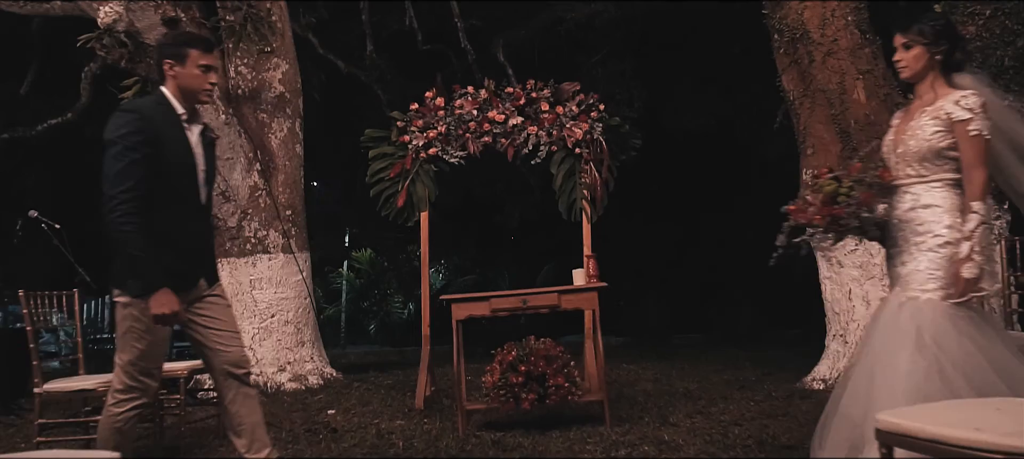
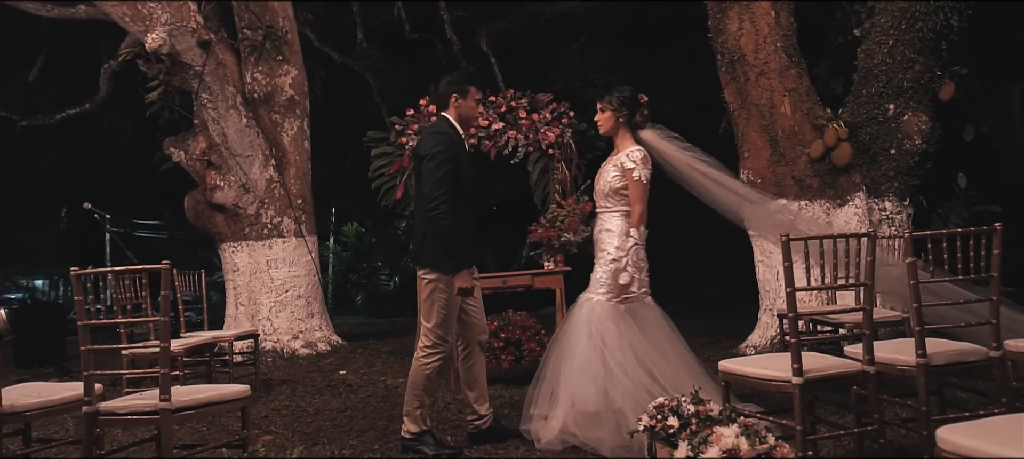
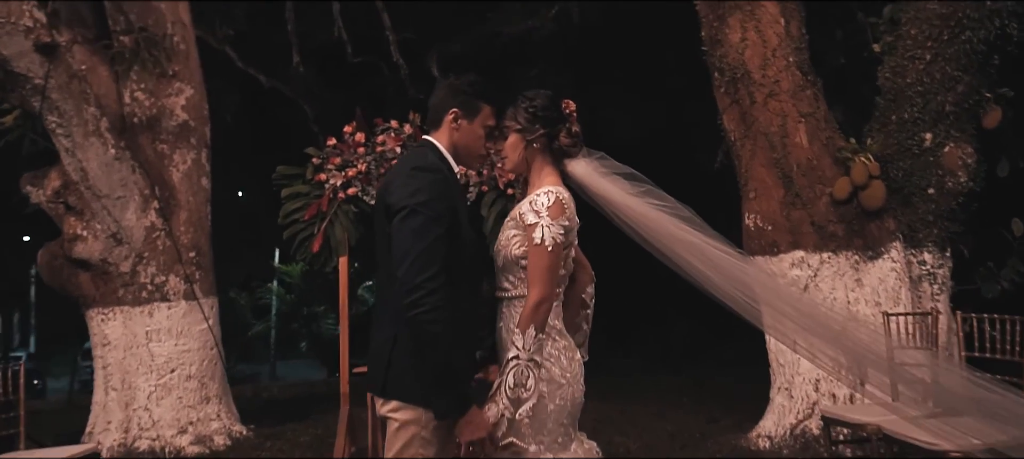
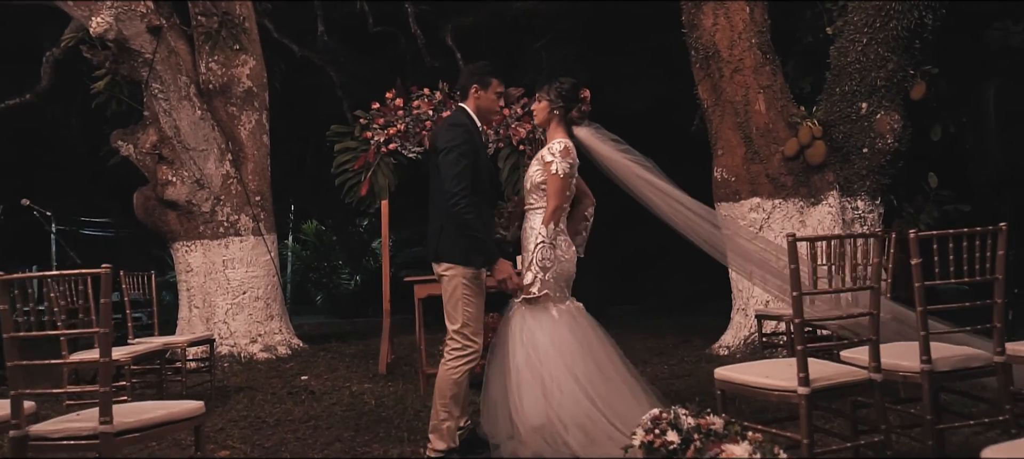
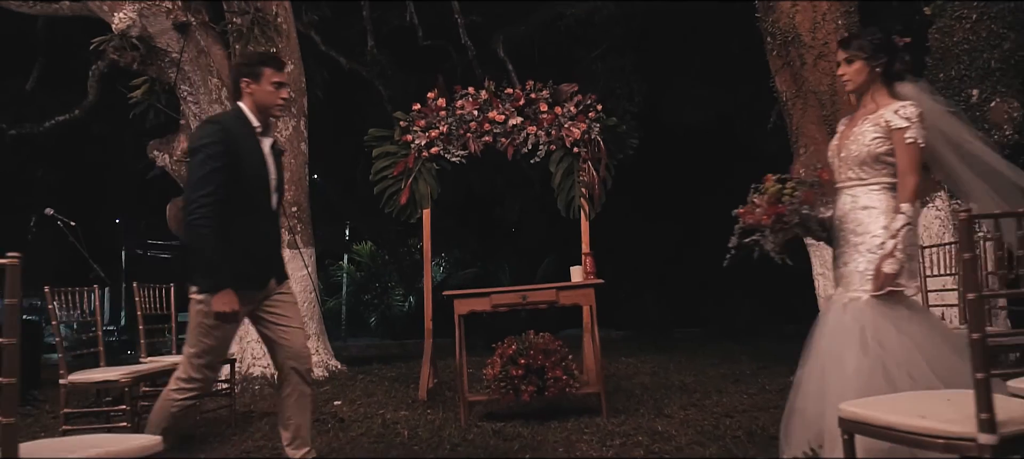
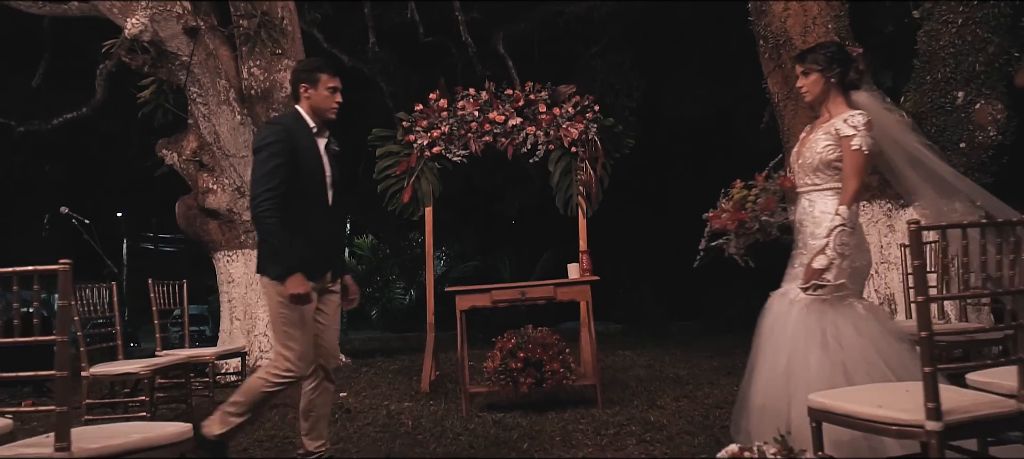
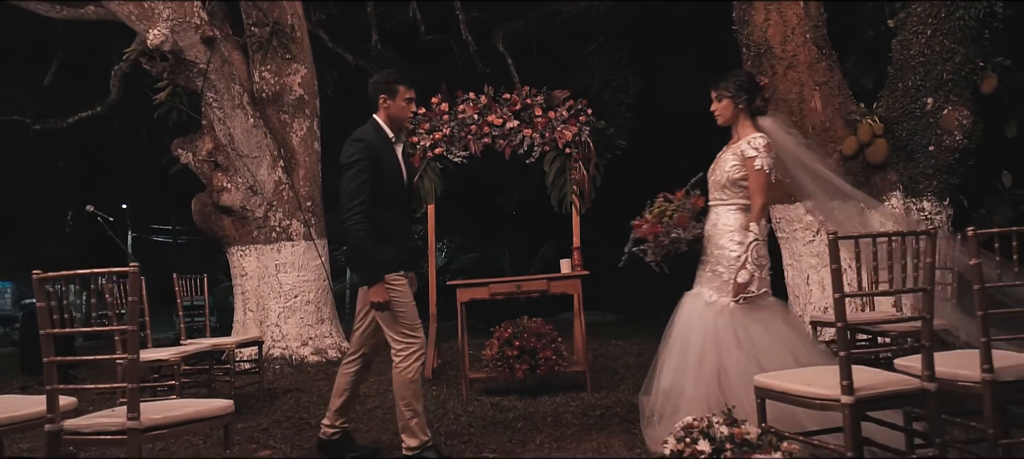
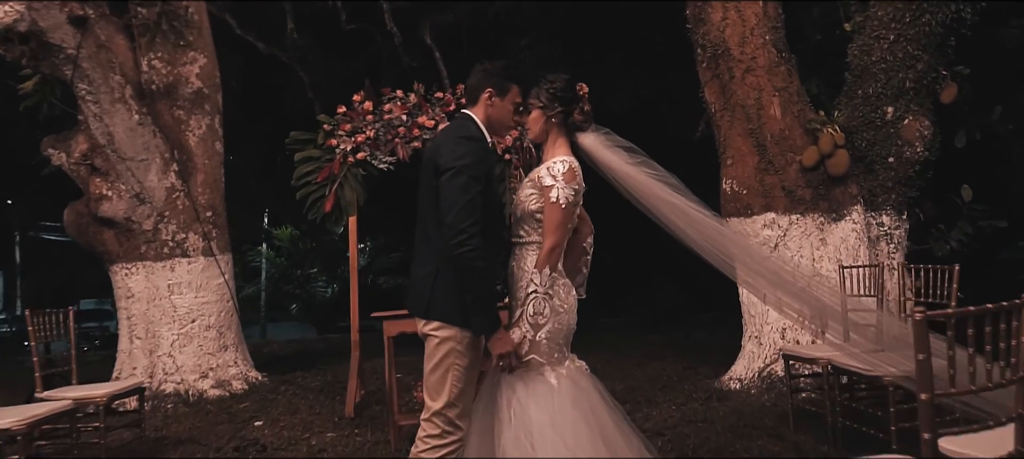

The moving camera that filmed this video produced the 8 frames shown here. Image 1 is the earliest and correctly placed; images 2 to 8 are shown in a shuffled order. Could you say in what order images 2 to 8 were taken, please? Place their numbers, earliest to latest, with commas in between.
5, 6, 7, 2, 4, 8, 3
